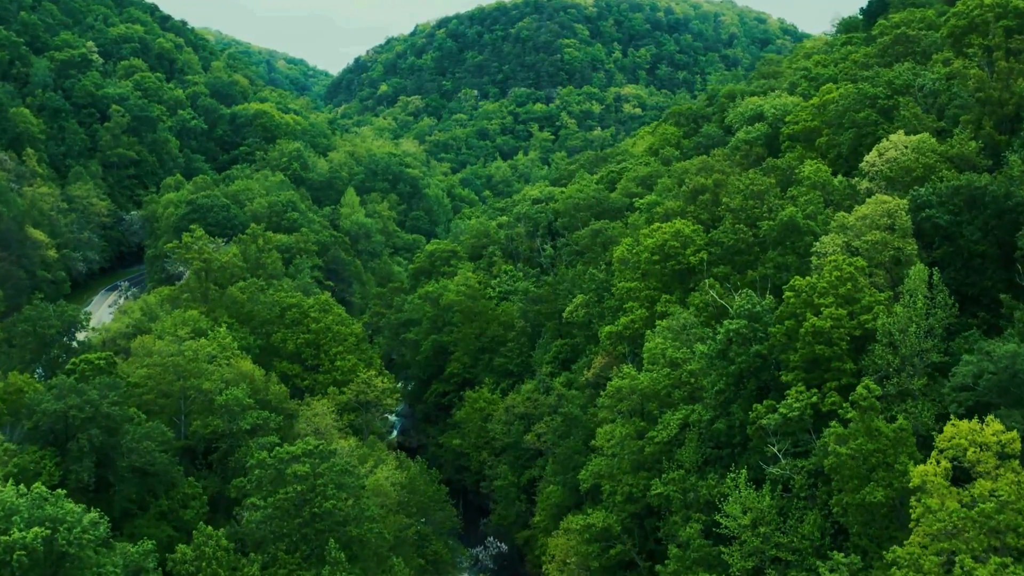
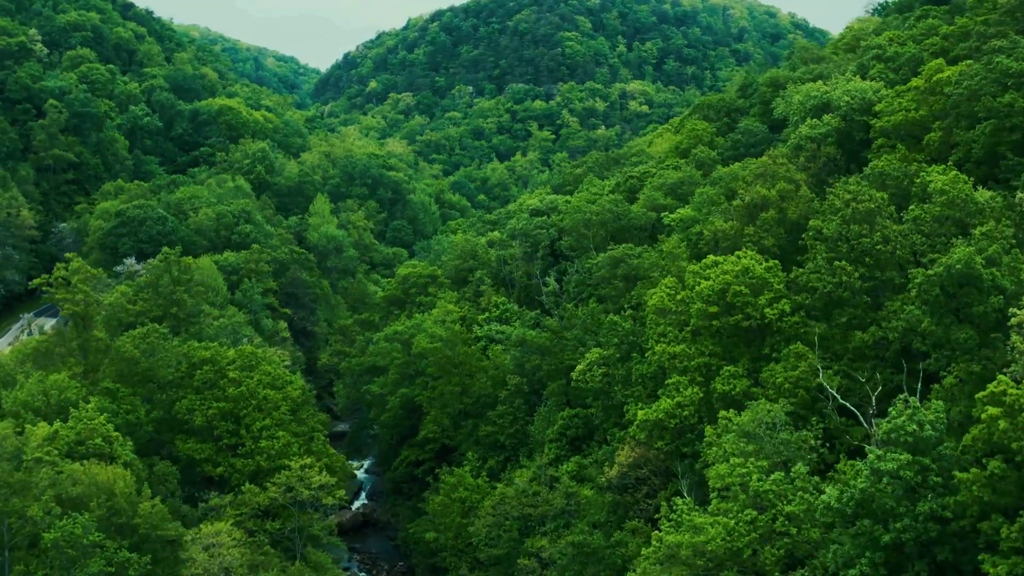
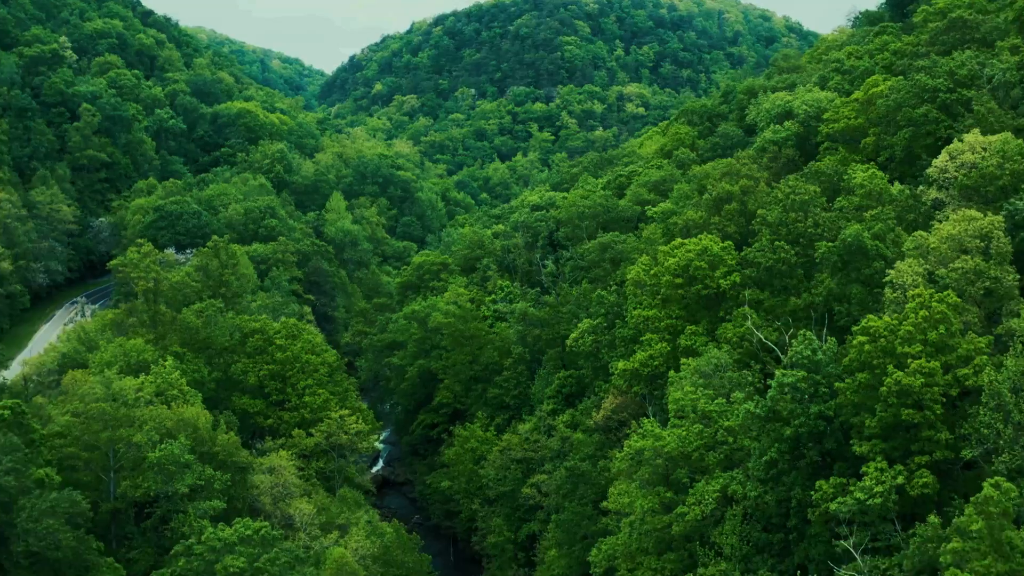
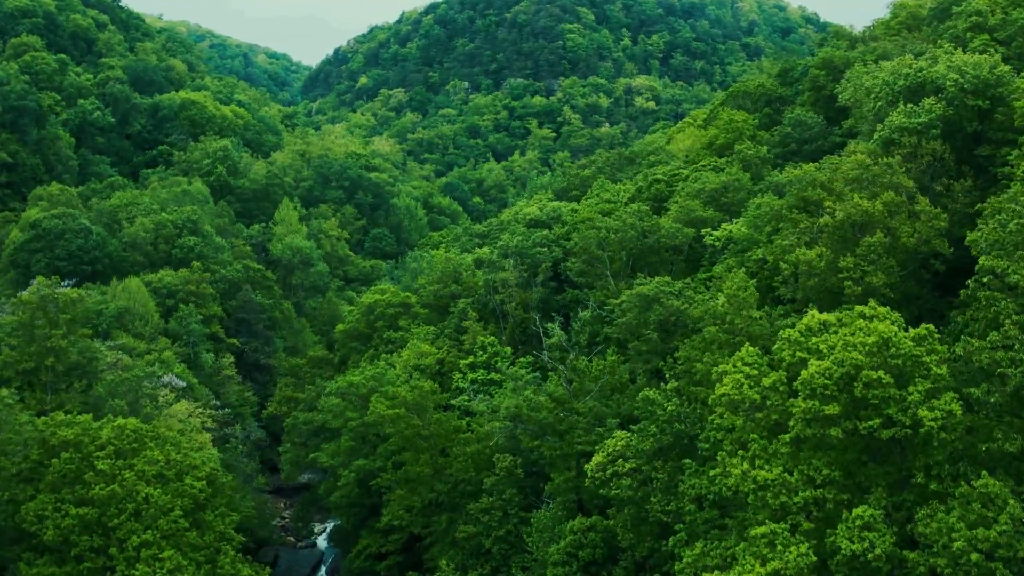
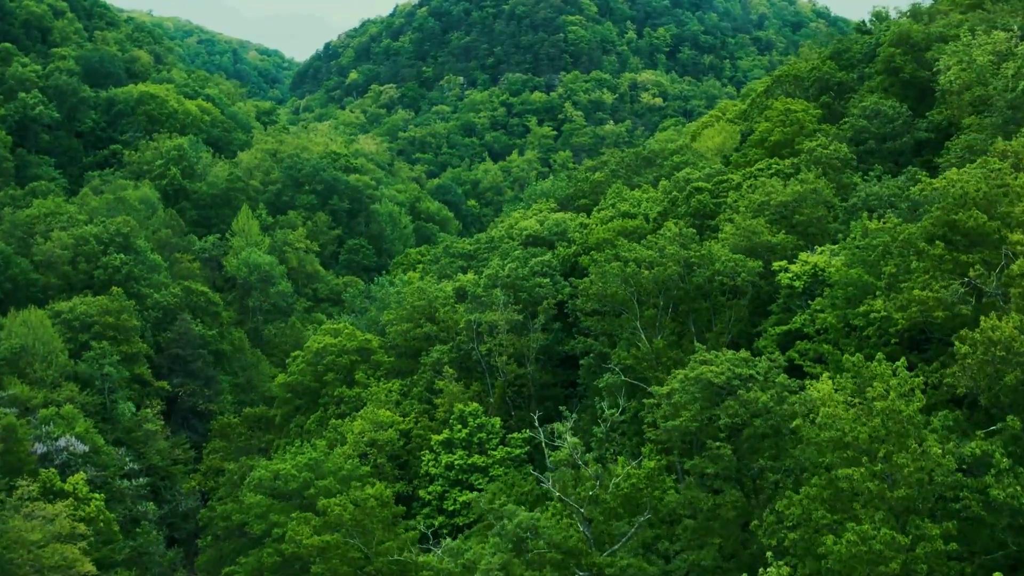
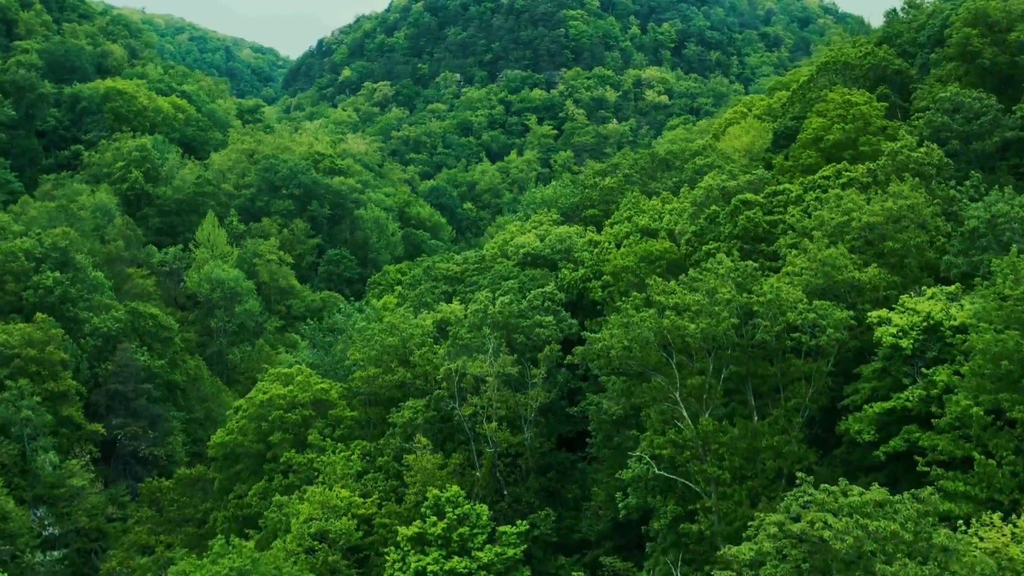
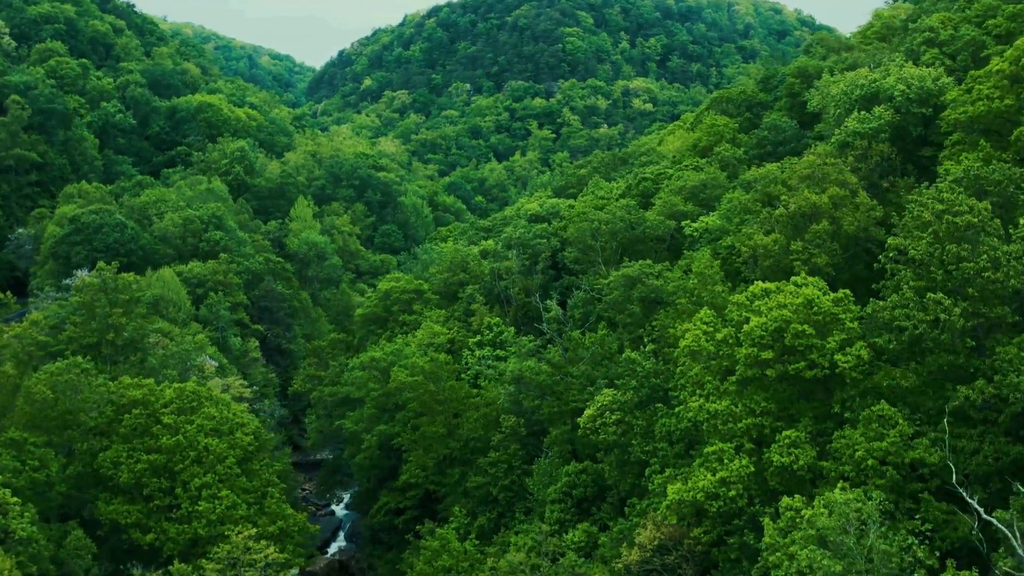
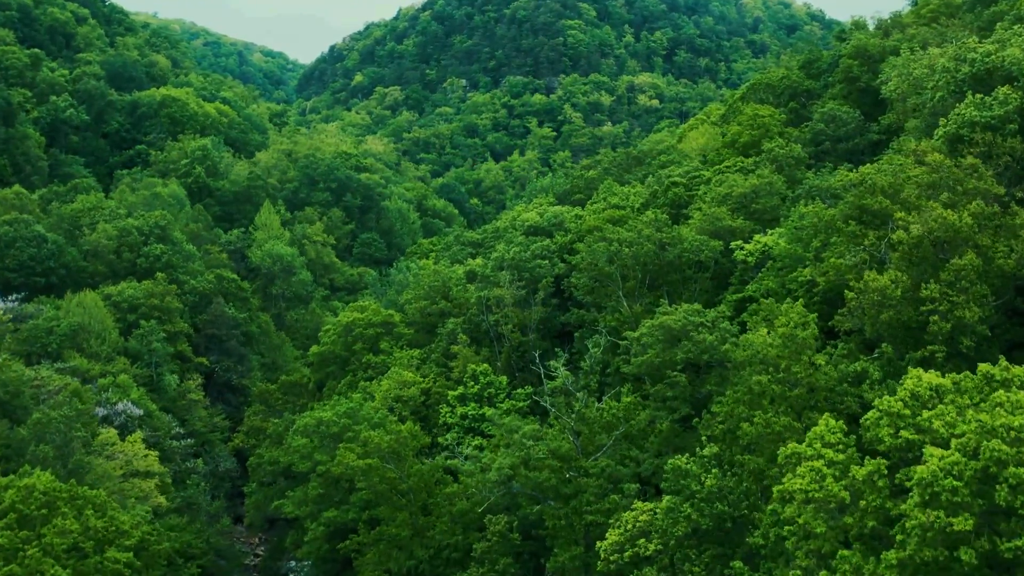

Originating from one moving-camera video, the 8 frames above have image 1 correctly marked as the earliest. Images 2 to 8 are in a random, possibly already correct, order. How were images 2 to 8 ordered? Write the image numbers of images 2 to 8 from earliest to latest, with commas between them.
3, 2, 7, 4, 8, 5, 6
